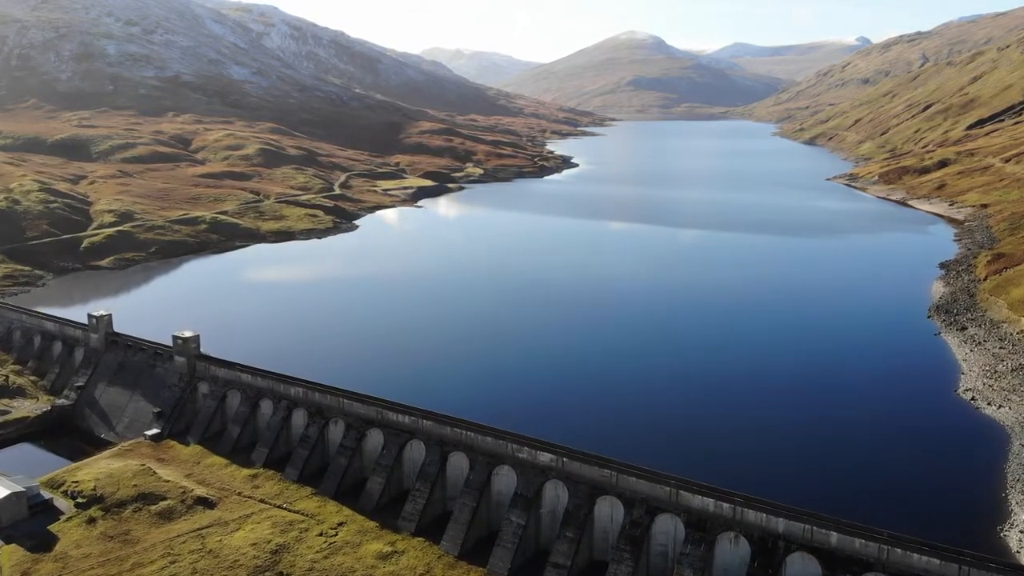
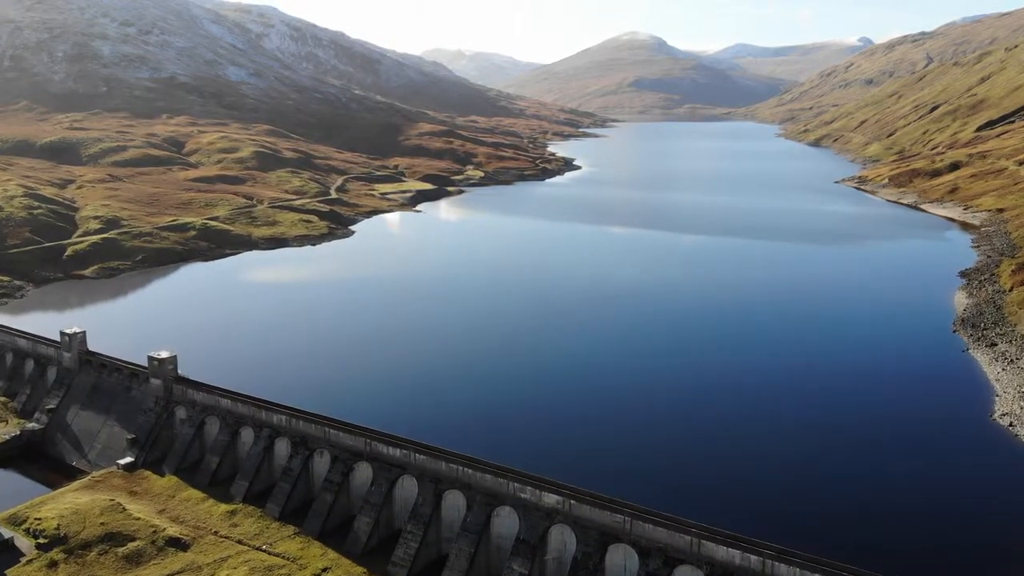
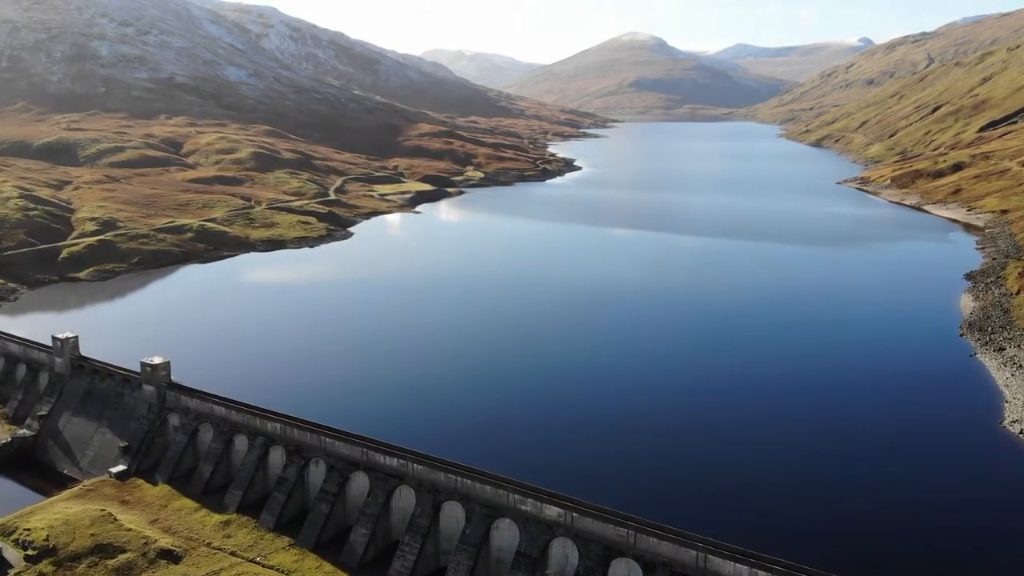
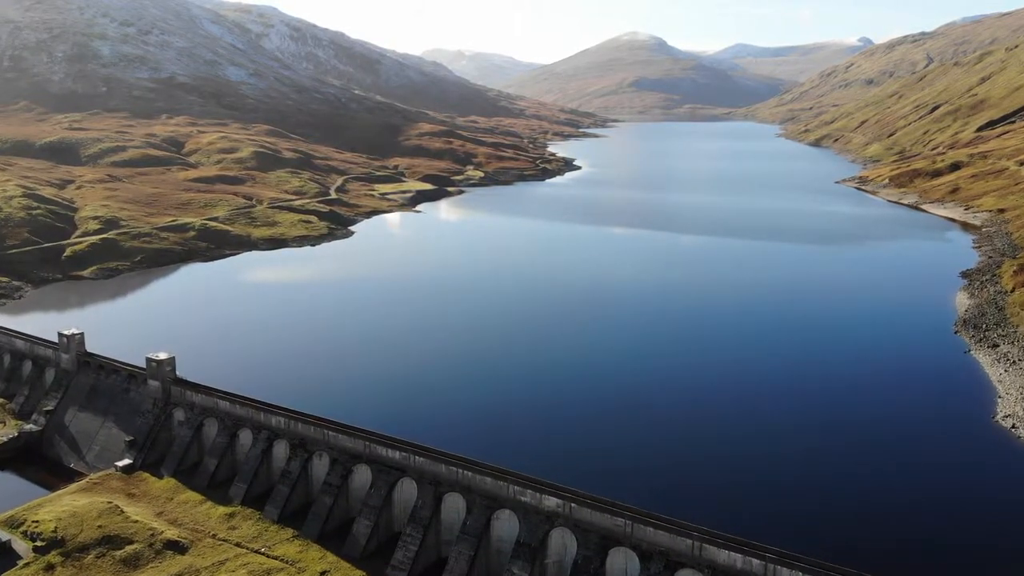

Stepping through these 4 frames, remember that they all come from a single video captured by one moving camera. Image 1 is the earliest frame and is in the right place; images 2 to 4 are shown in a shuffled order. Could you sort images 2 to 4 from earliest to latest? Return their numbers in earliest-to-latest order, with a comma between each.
2, 4, 3
